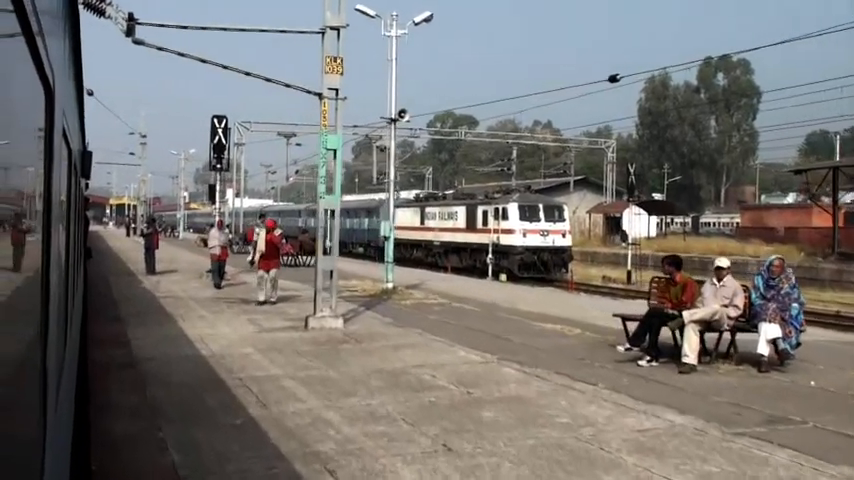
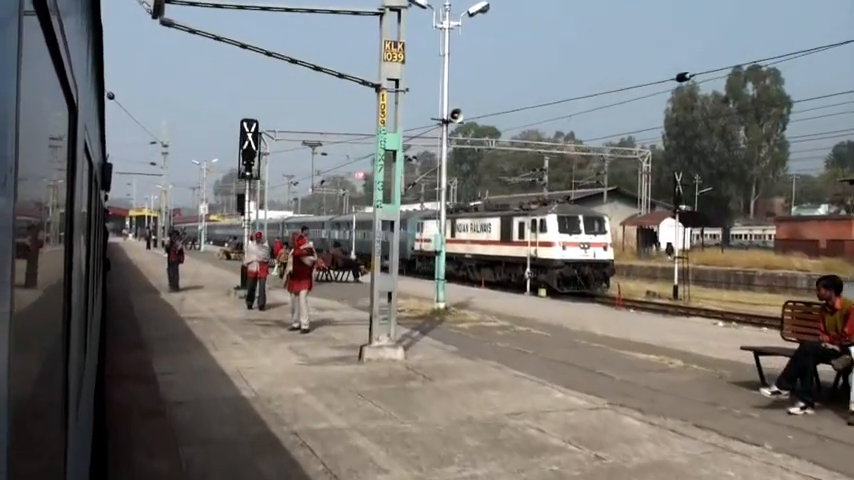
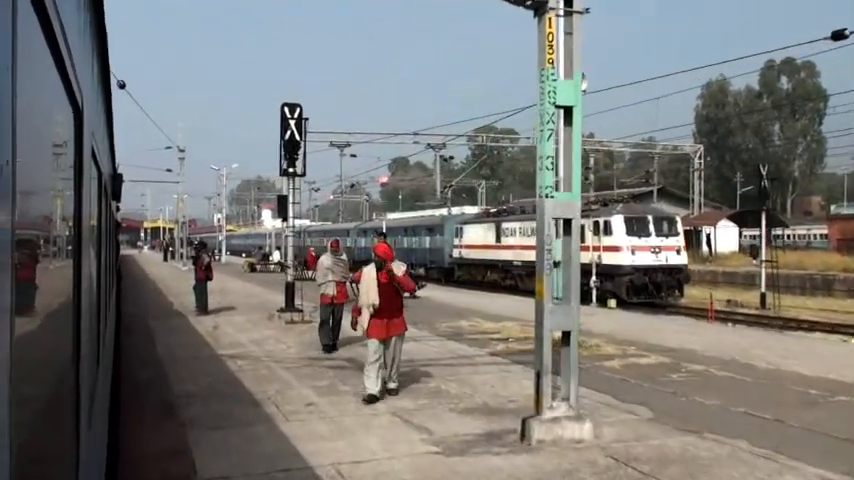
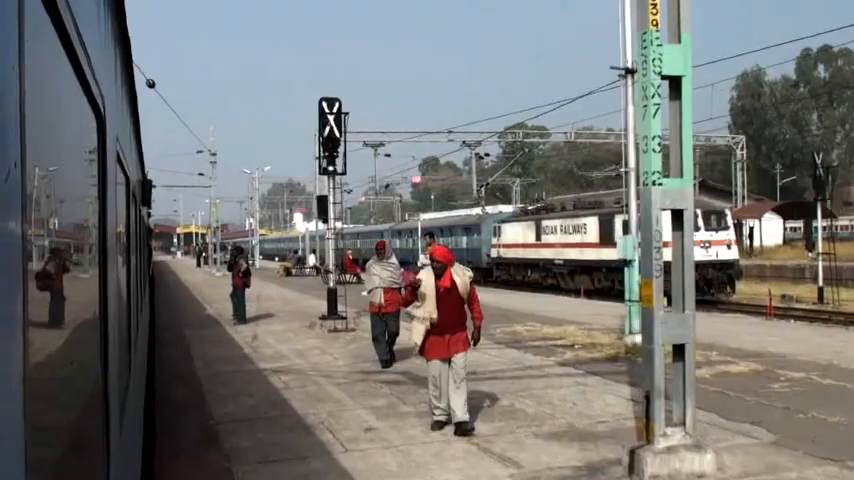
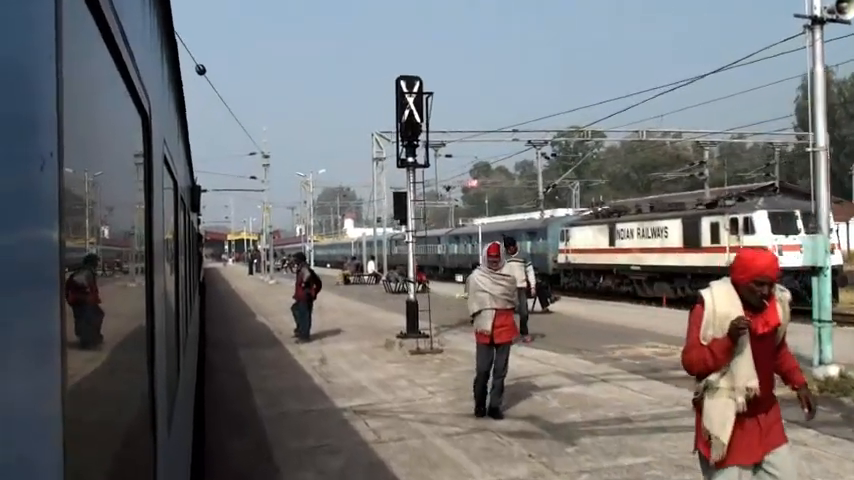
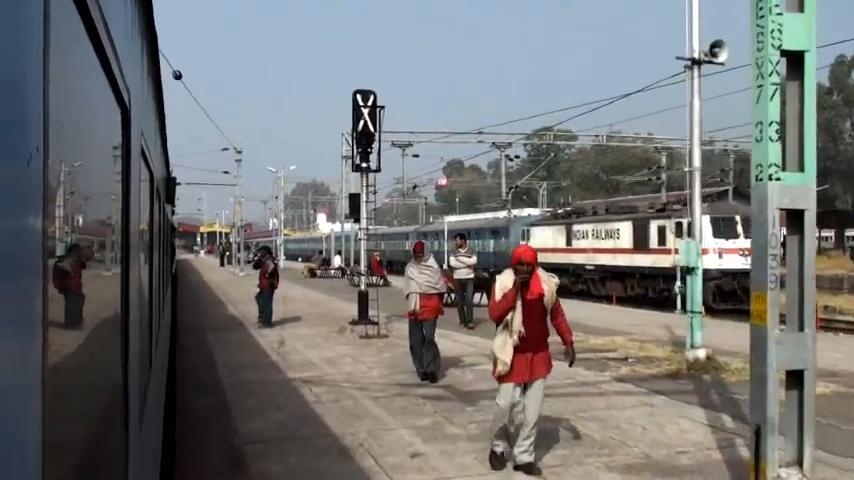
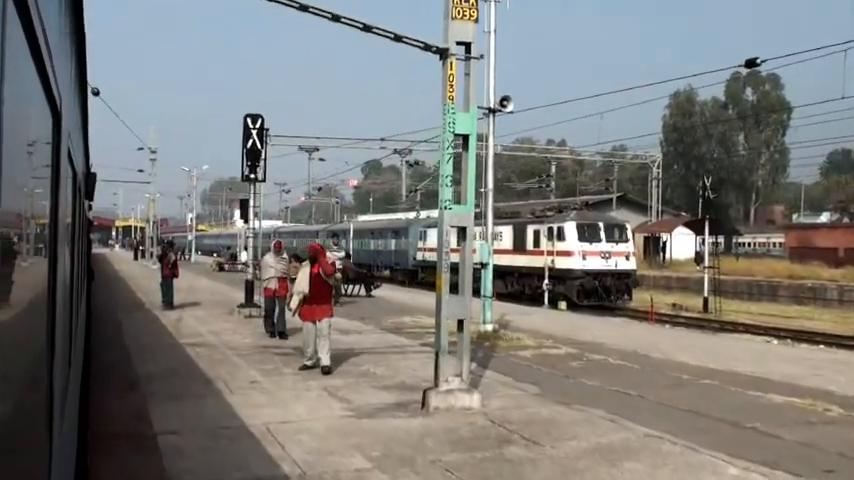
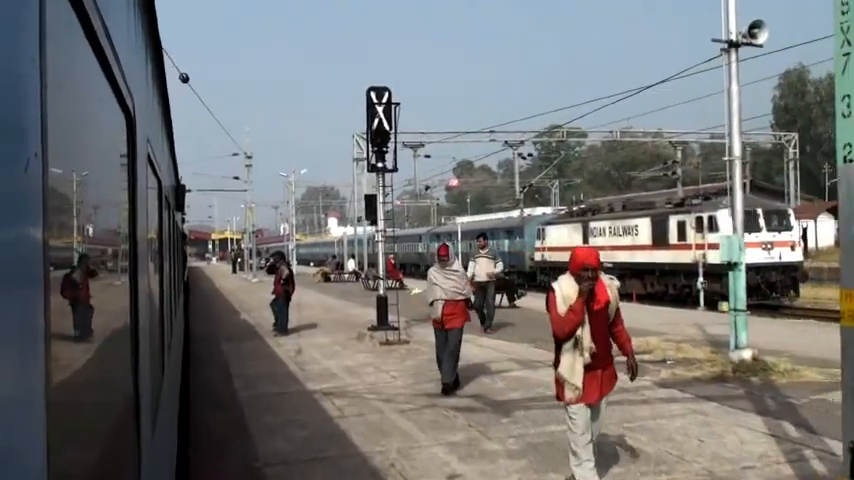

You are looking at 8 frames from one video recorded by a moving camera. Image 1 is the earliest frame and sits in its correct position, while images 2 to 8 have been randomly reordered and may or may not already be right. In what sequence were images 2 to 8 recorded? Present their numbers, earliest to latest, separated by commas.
2, 7, 3, 4, 6, 8, 5
